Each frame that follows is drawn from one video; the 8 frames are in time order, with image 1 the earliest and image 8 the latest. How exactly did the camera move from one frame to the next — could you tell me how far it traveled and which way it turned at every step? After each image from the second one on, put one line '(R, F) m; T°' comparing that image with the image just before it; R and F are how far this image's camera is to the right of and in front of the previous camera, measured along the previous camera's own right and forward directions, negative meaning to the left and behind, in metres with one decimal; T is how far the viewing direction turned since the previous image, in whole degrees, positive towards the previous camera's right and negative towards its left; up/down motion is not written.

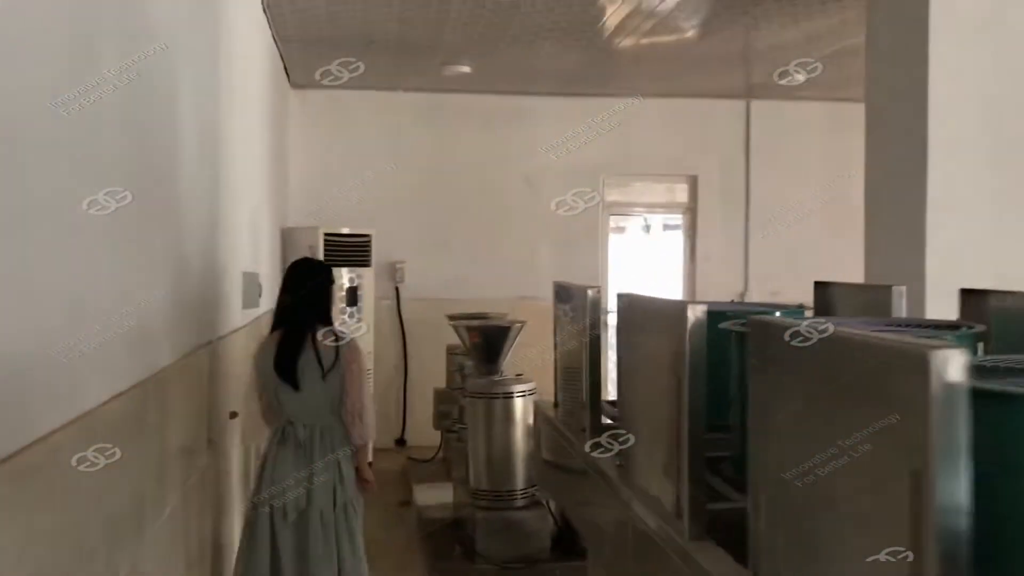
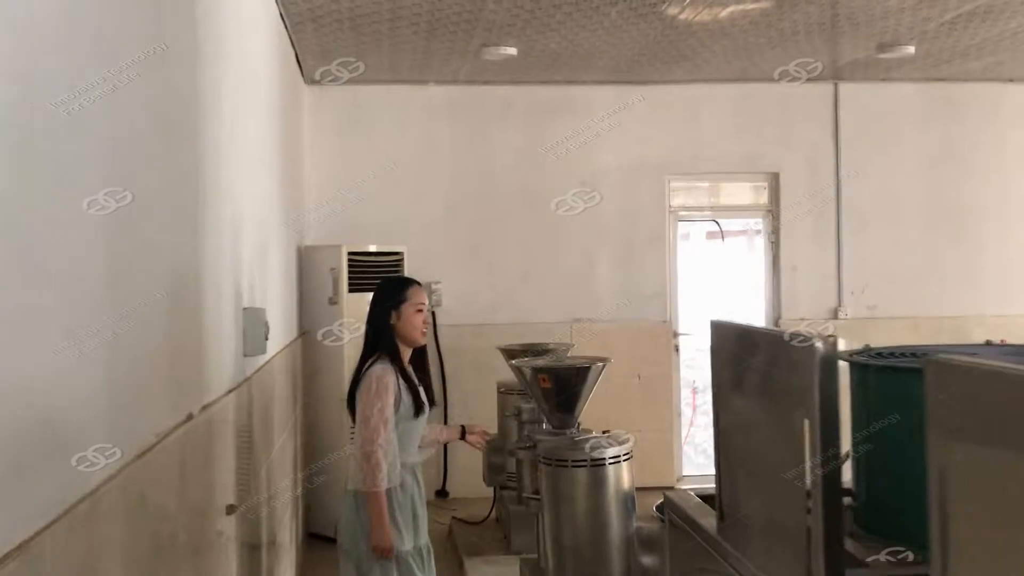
(-0.2, +0.8) m; -1°
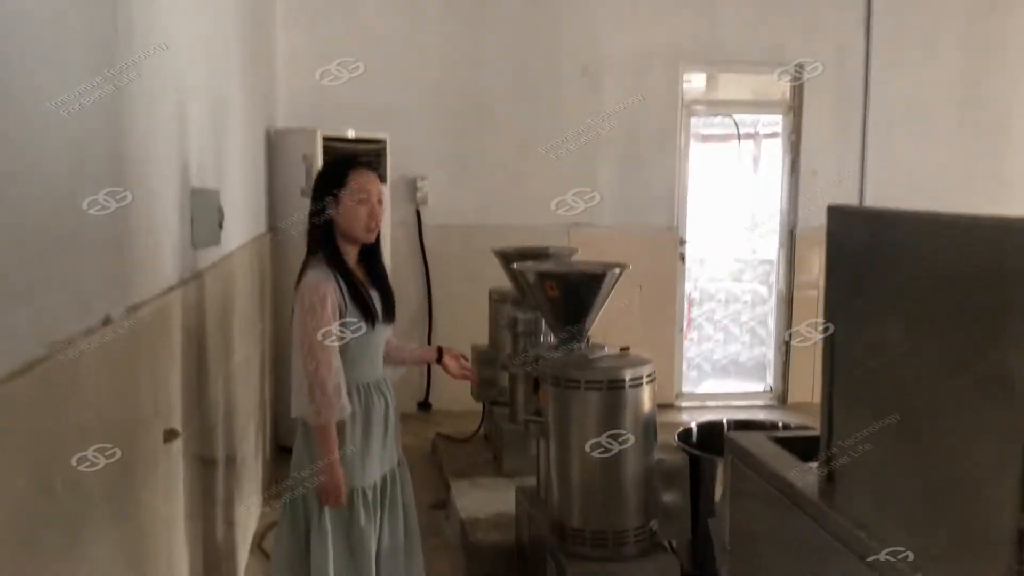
(-0.1, +0.4) m; +1°
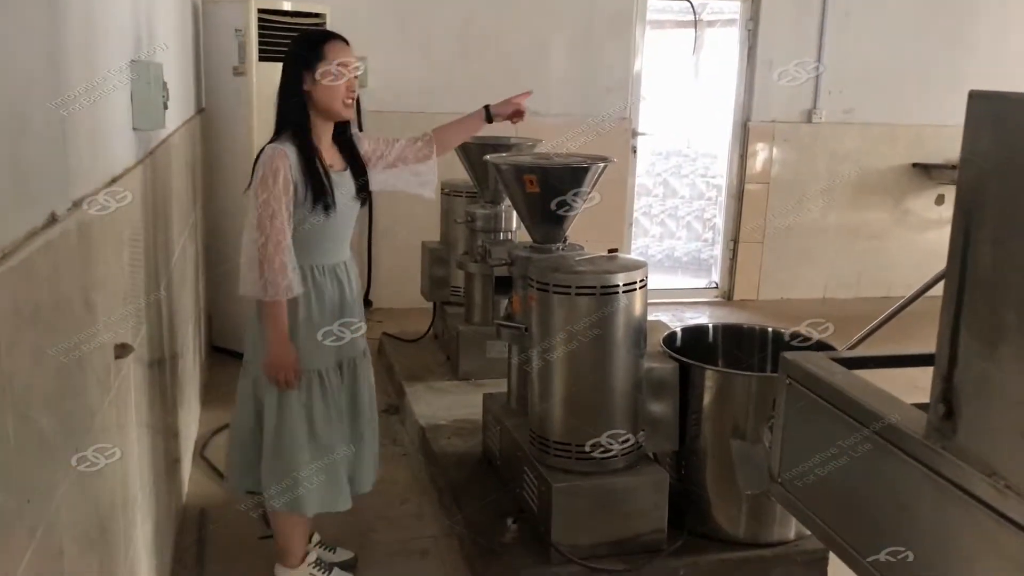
(-0.1, +0.2) m; +5°
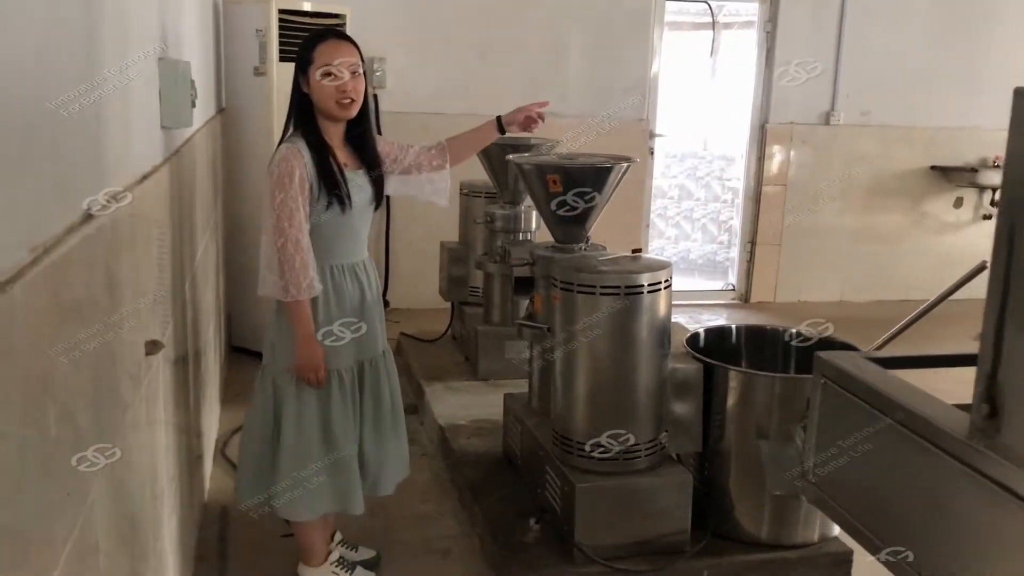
(0.0, 0.0) m; -1°
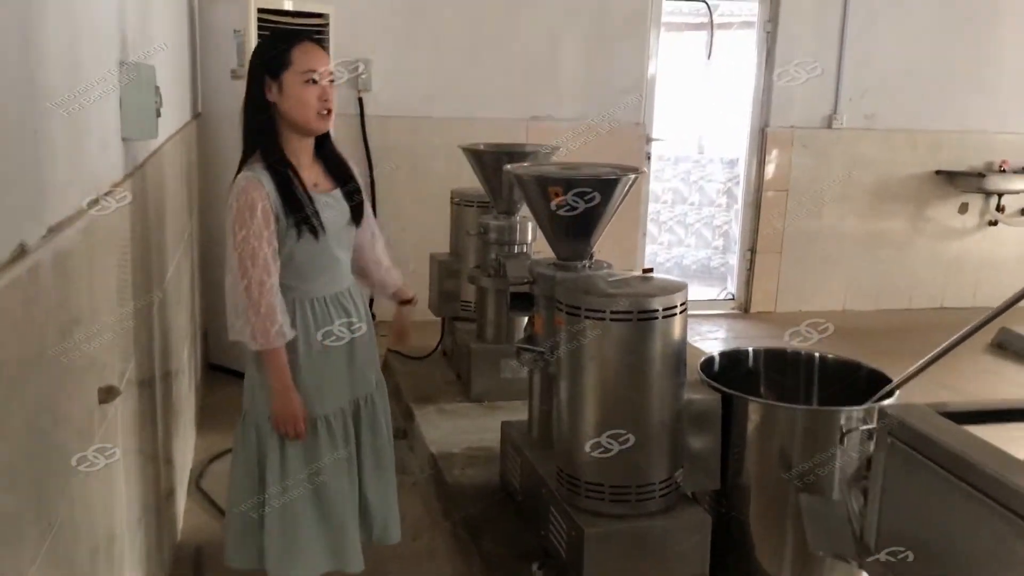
(0.0, +0.2) m; +1°
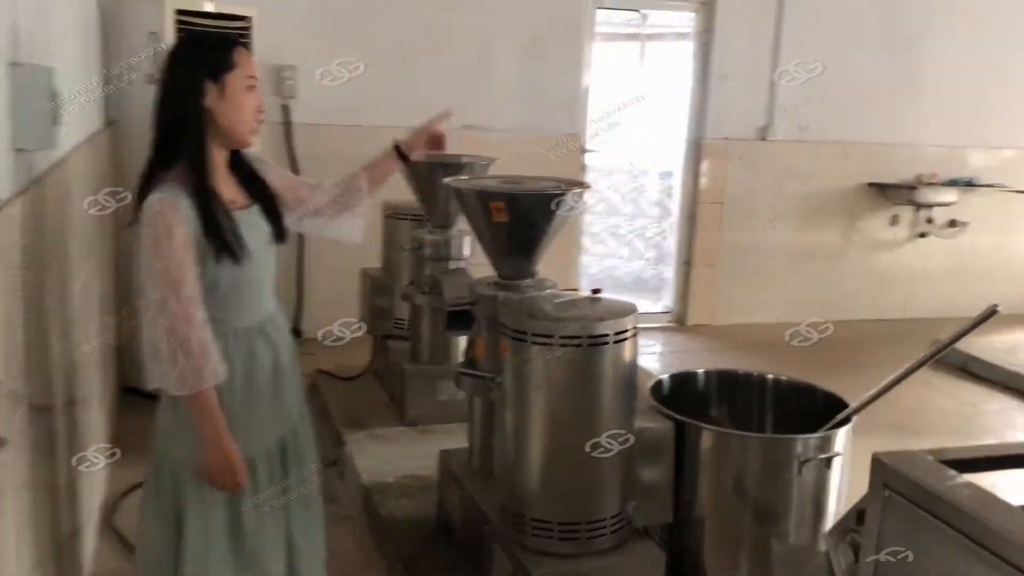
(0.0, +0.1) m; +4°
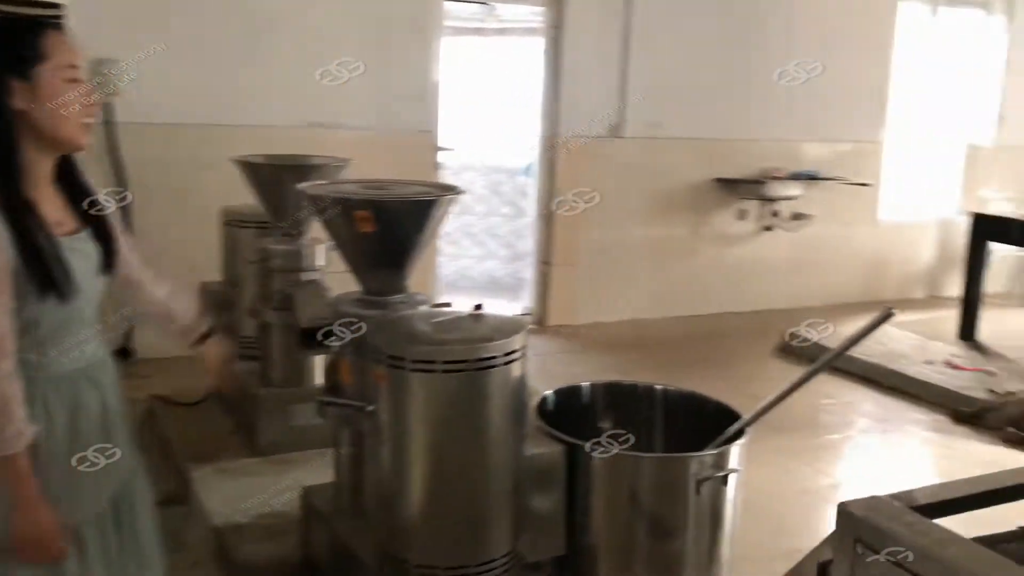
(0.0, +0.2) m; +9°
